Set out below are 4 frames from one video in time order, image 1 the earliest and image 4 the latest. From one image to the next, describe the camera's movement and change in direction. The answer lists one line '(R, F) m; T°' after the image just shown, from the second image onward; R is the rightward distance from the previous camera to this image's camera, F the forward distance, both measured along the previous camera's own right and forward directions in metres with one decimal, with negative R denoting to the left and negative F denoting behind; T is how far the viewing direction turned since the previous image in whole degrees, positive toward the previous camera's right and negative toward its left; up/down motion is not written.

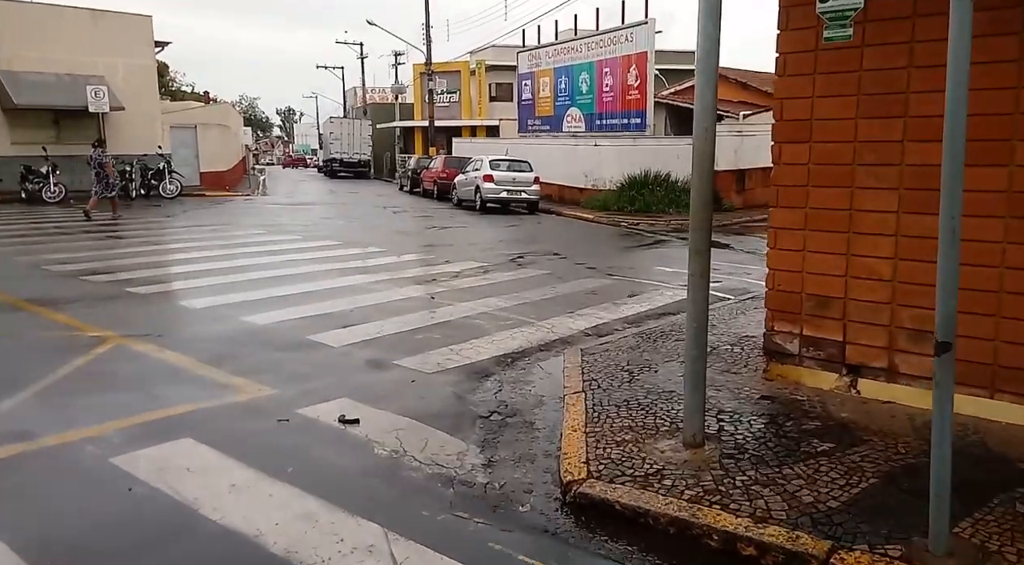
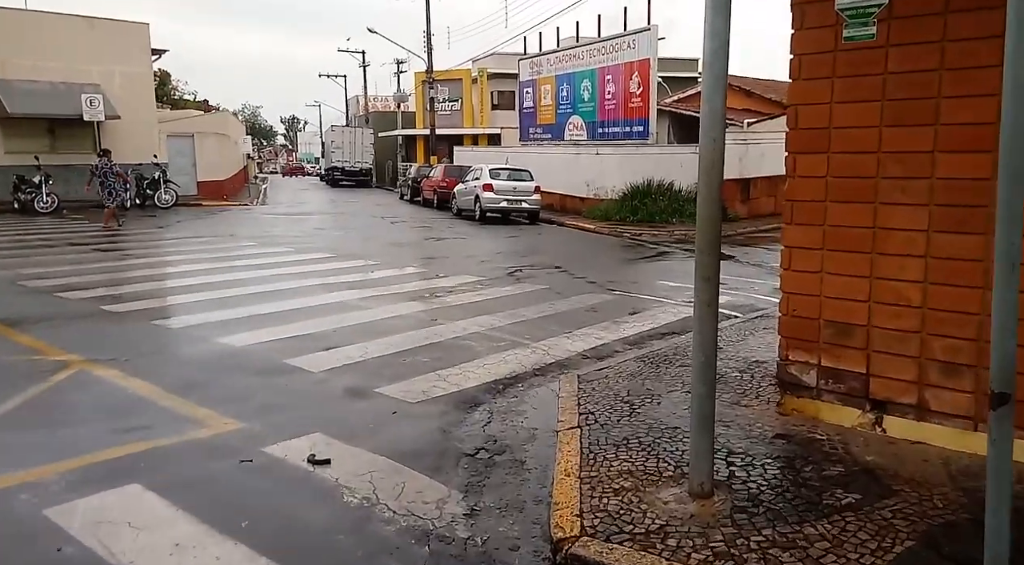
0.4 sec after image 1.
(+0.1, +0.5) m; 0°
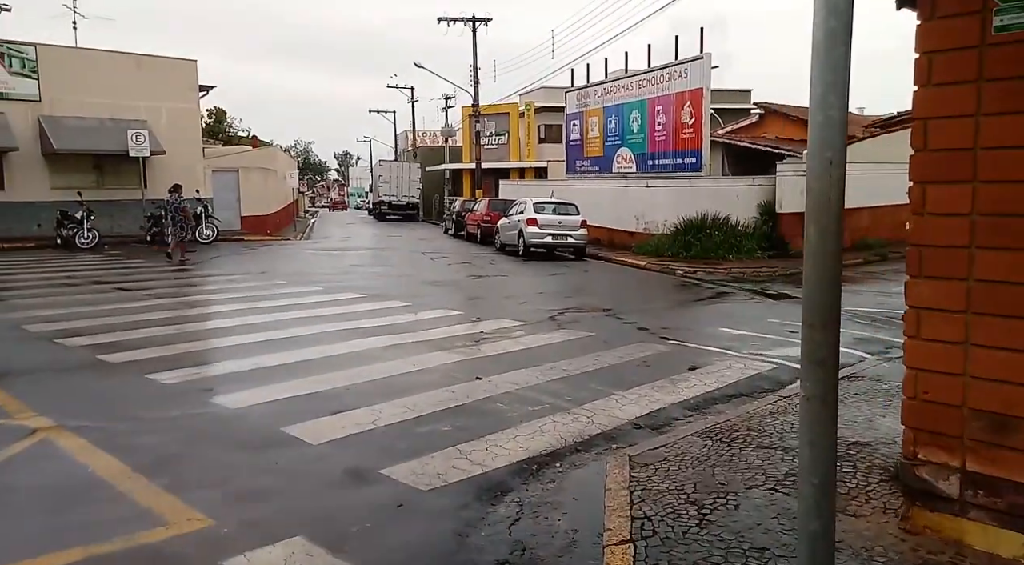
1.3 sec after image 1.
(+0.1, +1.1) m; -4°
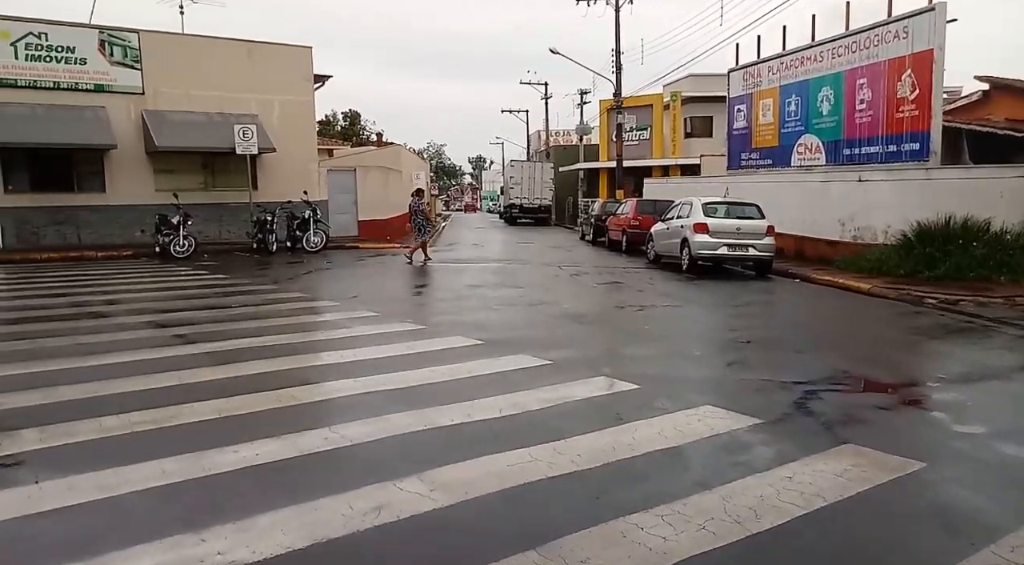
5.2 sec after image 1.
(-0.8, +4.5) m; -10°
